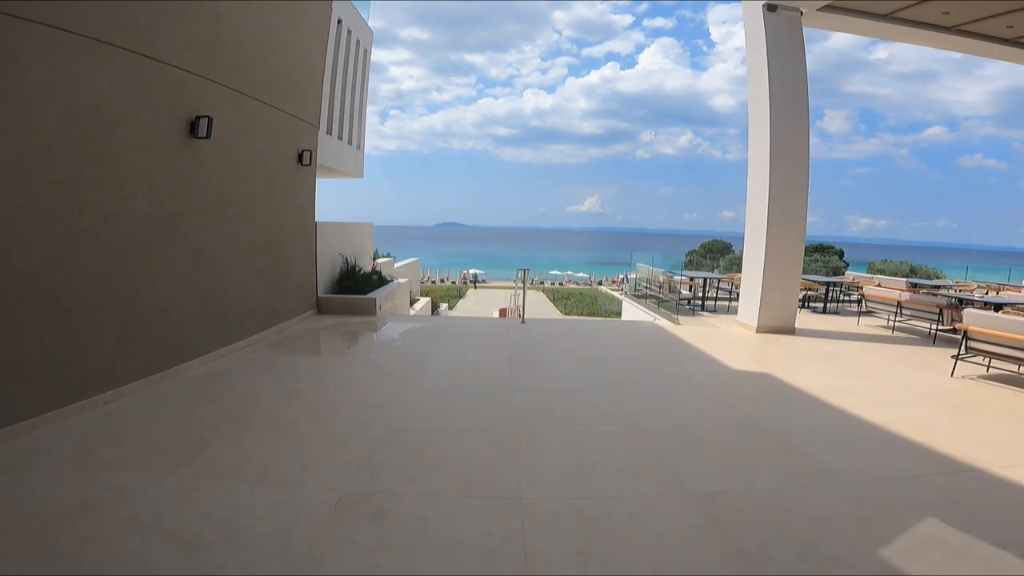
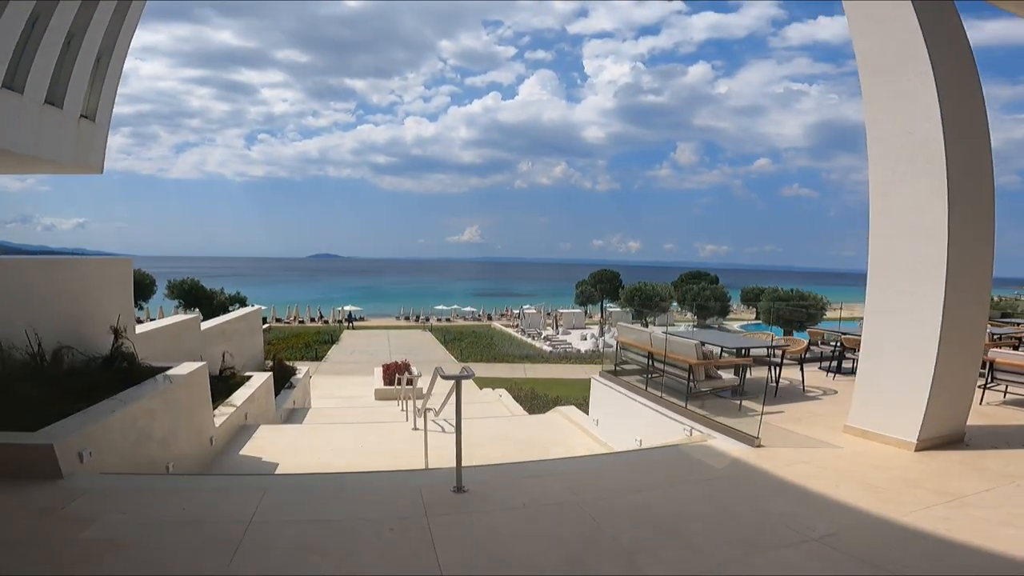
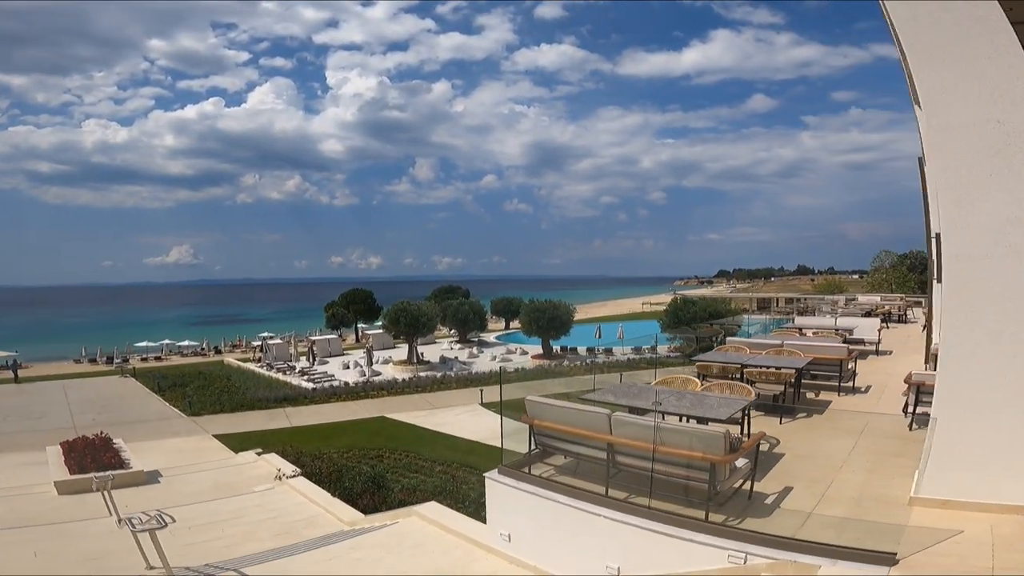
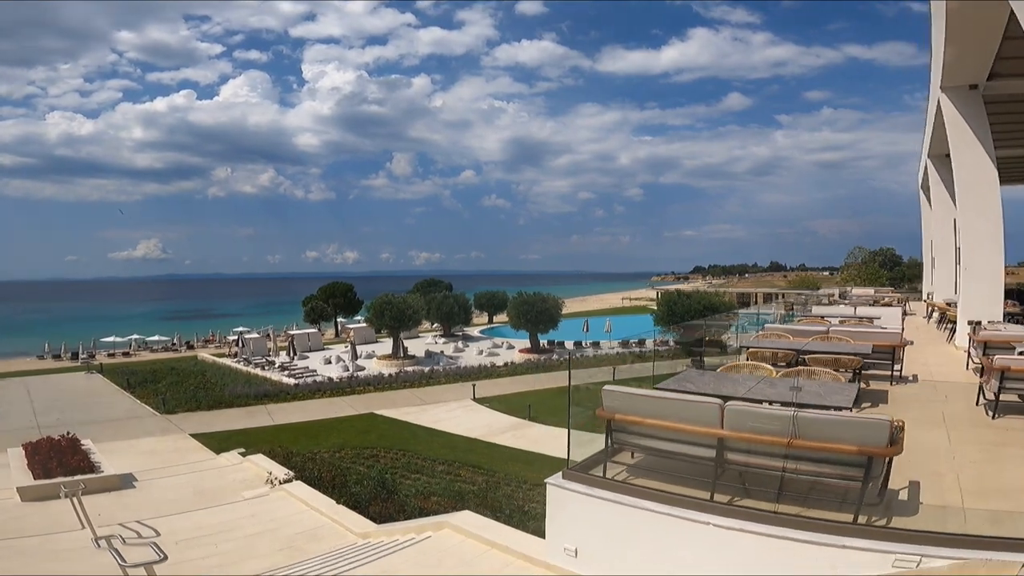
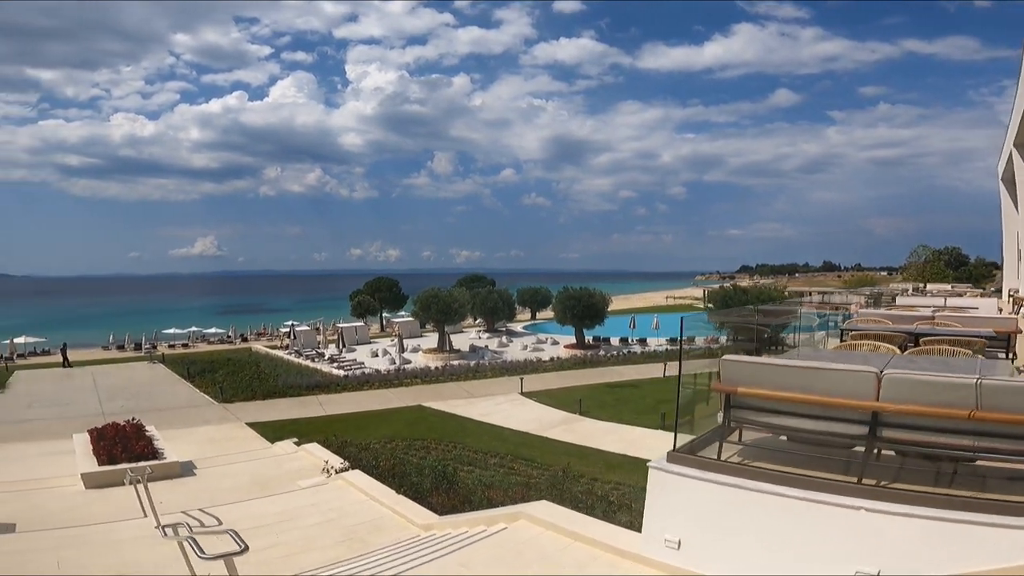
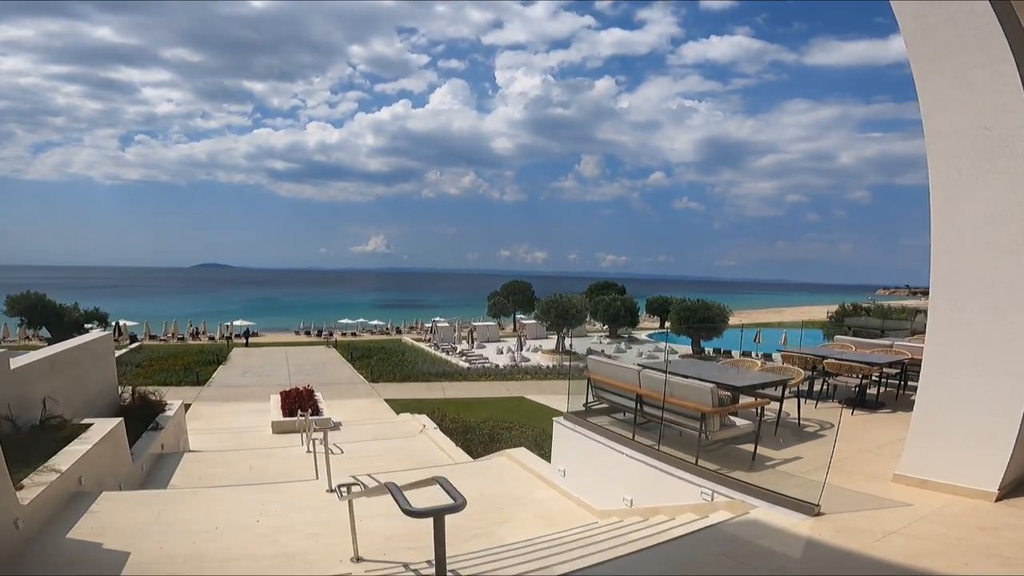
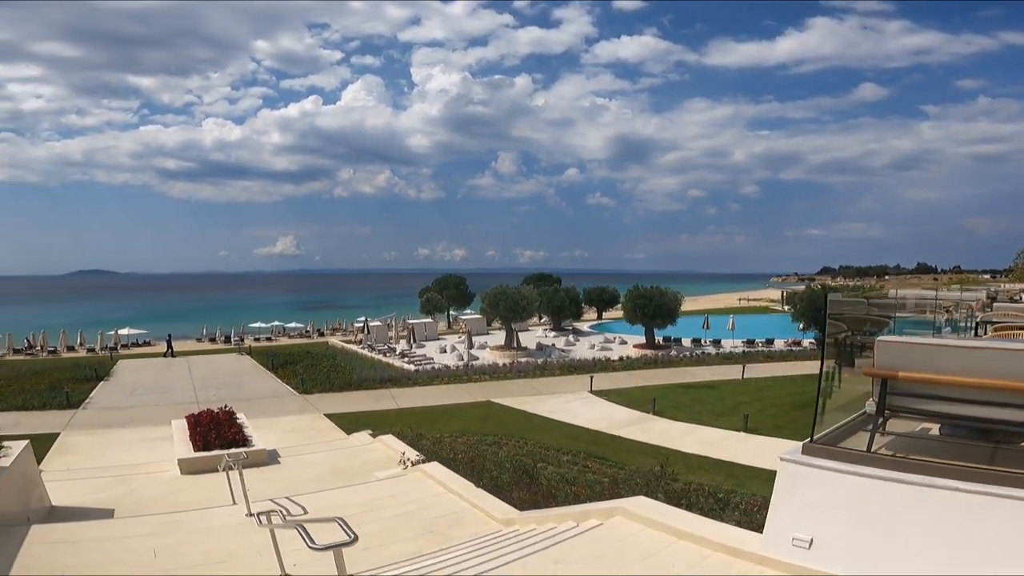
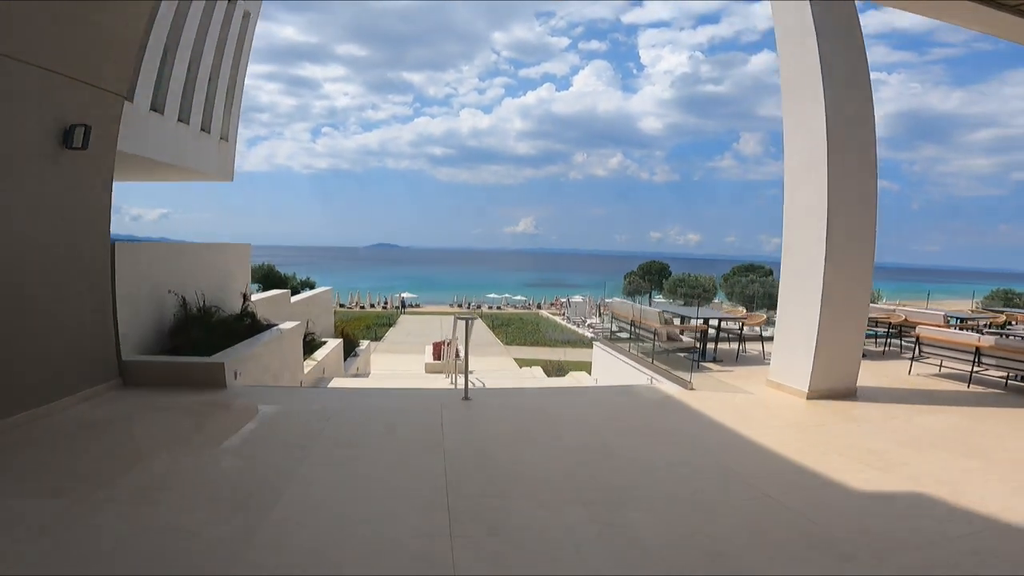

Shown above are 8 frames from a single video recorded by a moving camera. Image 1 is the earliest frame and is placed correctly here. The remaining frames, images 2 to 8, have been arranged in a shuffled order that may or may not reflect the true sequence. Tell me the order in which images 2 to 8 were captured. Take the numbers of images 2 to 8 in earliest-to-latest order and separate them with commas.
8, 2, 6, 3, 4, 5, 7
